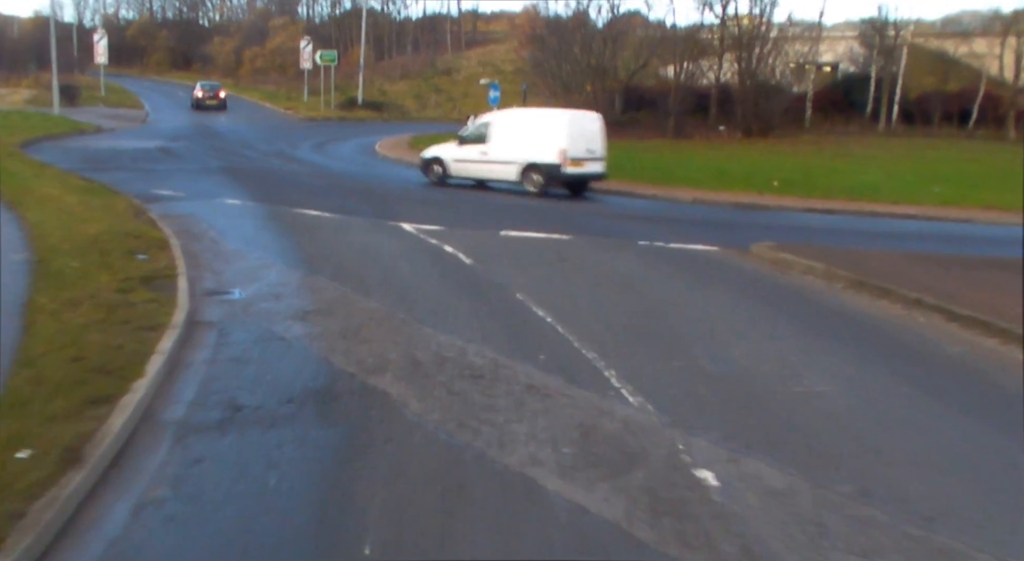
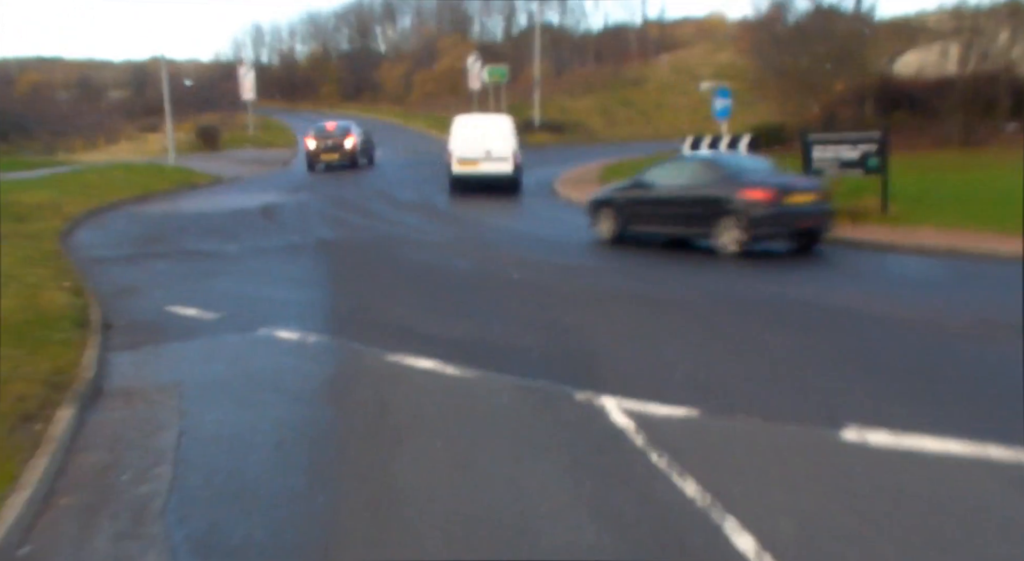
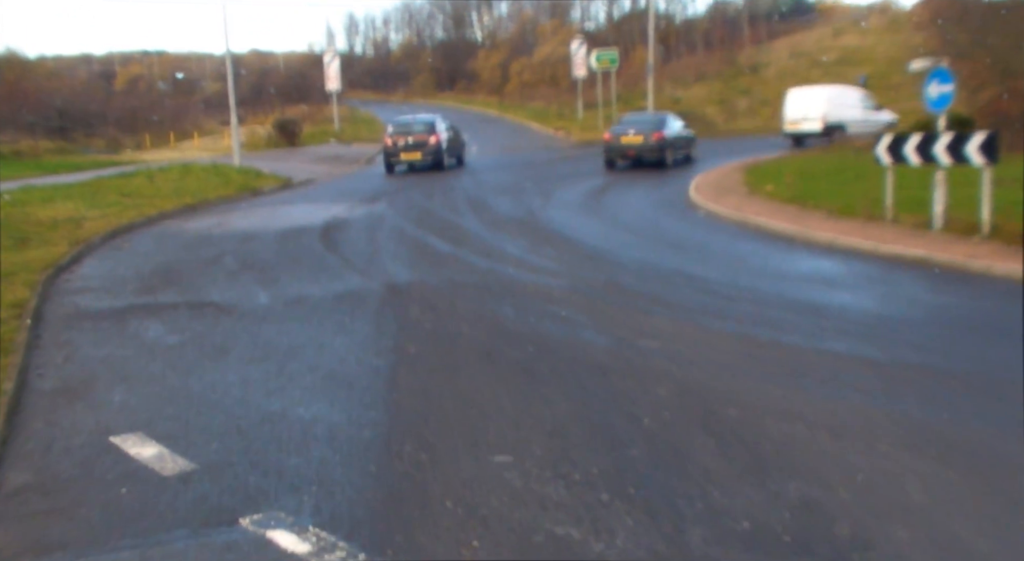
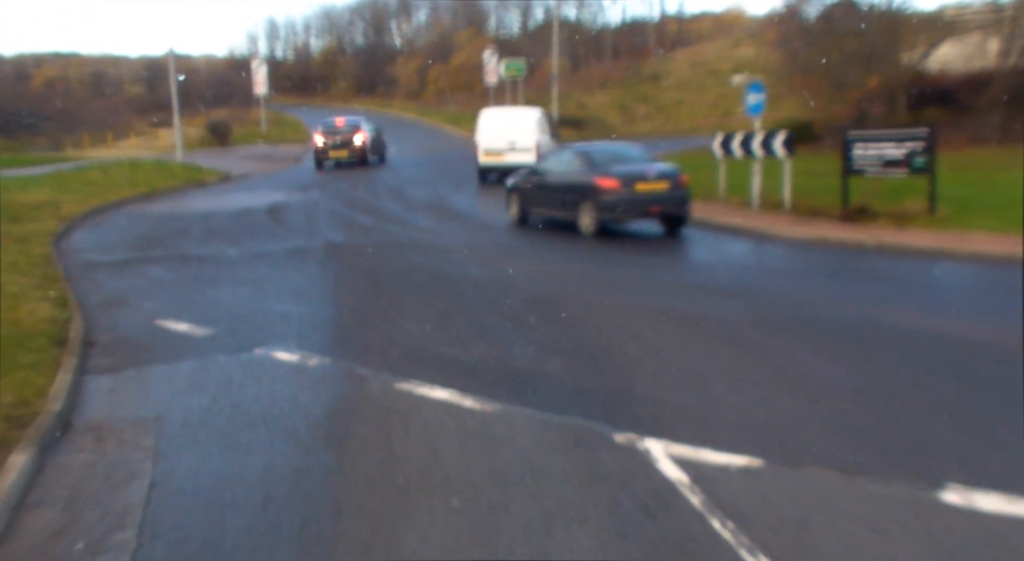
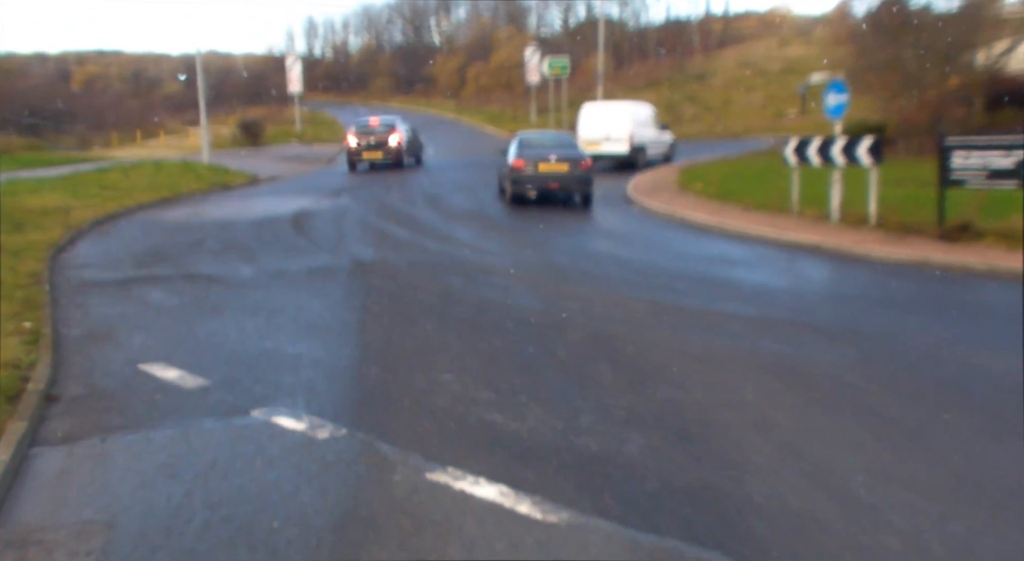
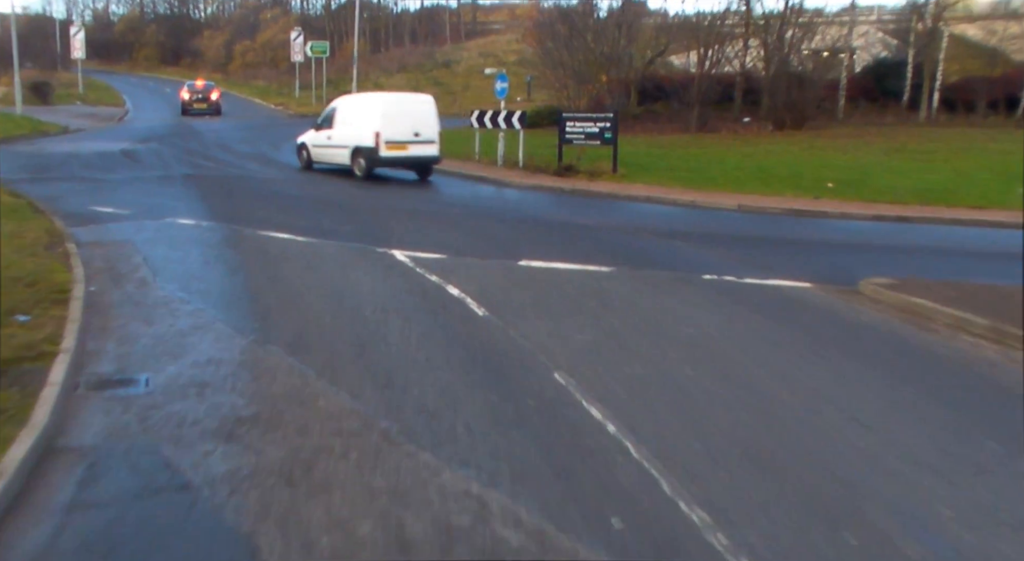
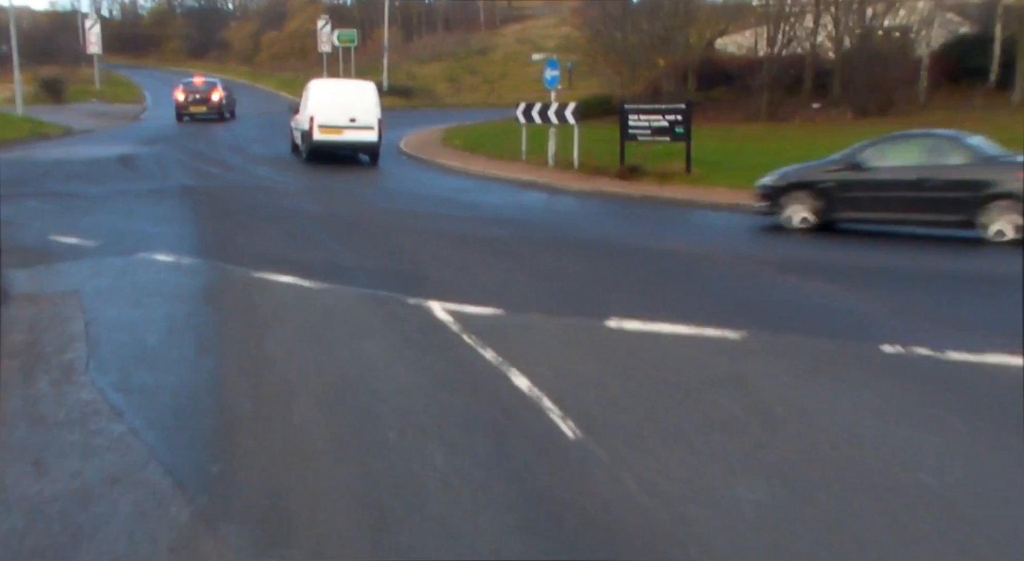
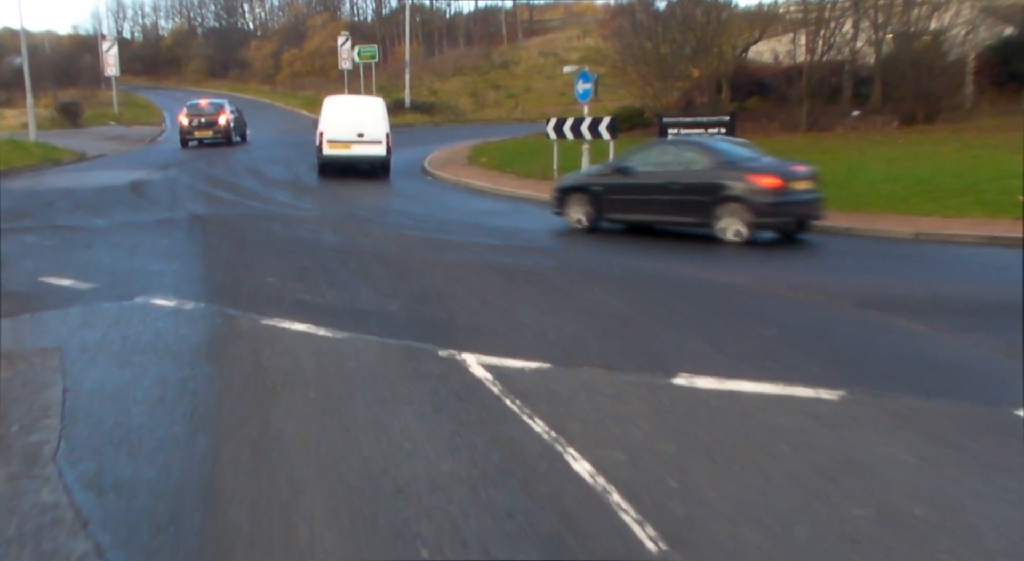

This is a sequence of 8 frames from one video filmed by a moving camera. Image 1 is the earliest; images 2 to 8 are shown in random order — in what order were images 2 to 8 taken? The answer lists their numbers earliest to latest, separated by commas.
6, 7, 8, 2, 4, 5, 3
